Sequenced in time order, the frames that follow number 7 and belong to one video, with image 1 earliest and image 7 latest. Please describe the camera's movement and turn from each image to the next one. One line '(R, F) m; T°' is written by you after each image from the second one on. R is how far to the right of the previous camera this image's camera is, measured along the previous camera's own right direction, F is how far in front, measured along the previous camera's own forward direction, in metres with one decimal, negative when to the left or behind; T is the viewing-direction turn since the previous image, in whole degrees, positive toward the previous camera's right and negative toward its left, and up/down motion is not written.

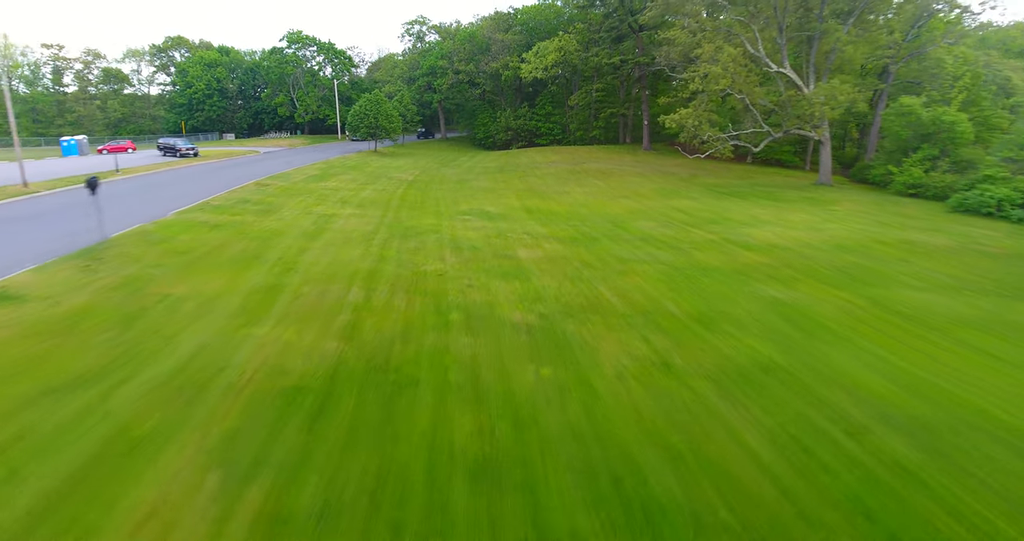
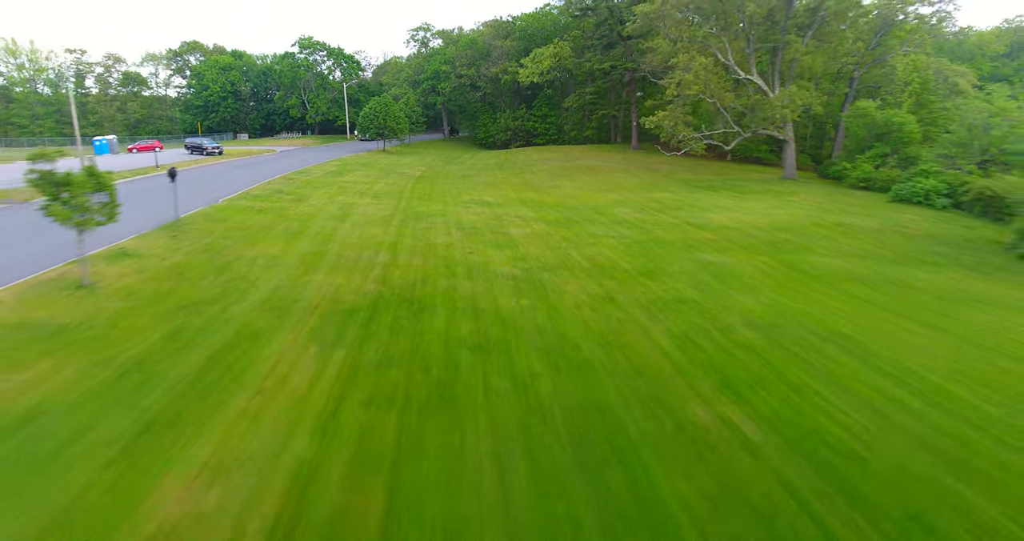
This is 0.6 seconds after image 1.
(+0.2, -2.7) m; 0°
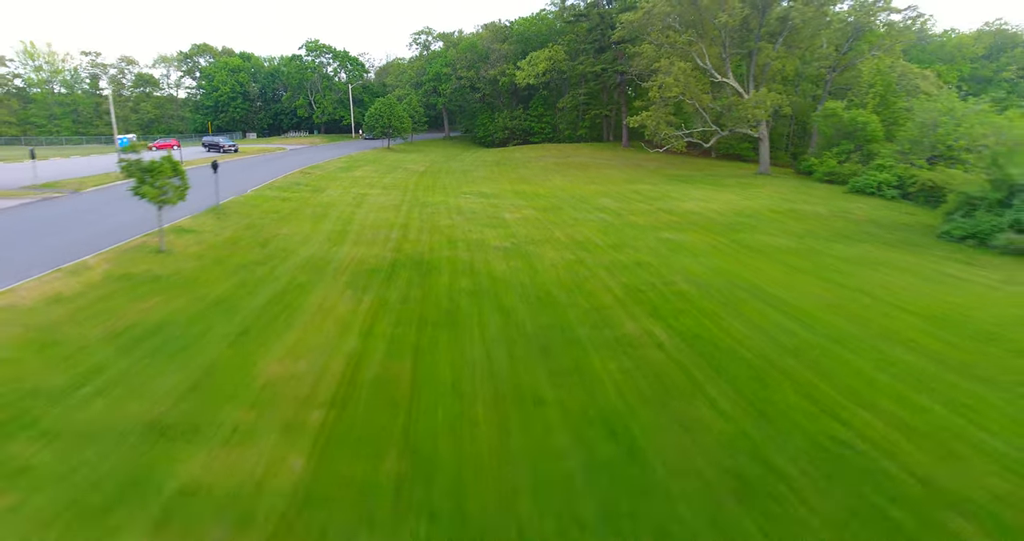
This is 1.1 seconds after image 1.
(+0.2, -2.2) m; 0°
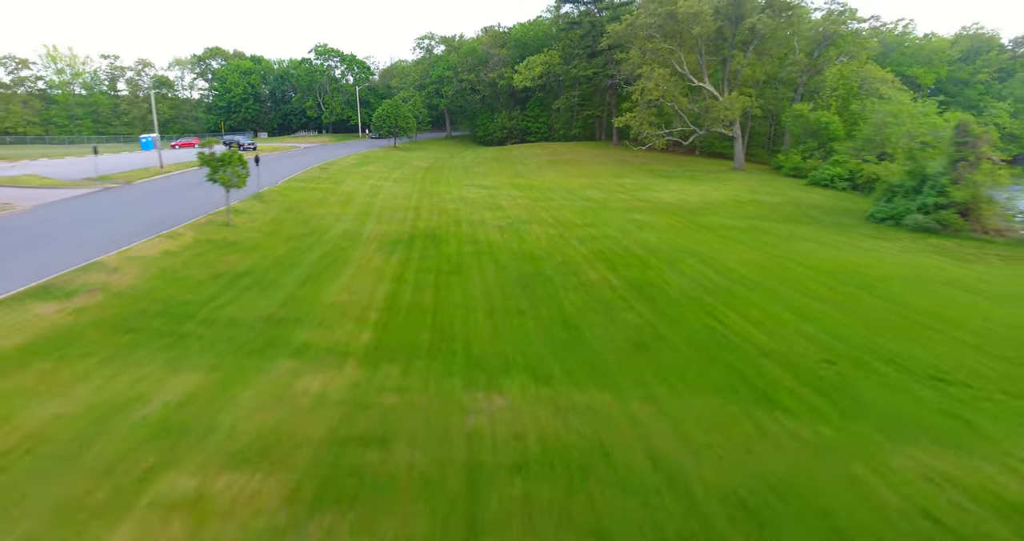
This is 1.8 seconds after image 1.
(+0.1, -2.9) m; 0°
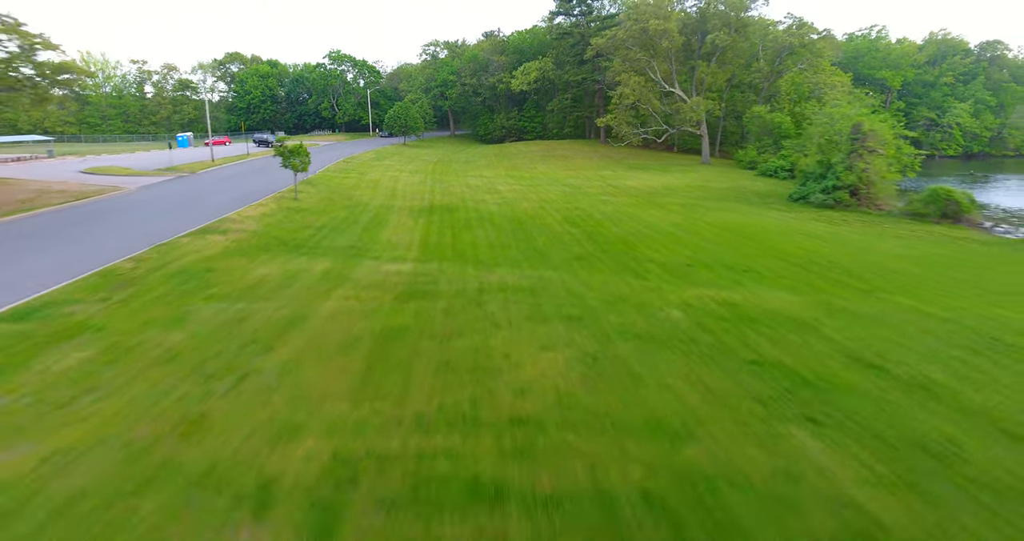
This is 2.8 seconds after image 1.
(+0.2, -4.9) m; 0°
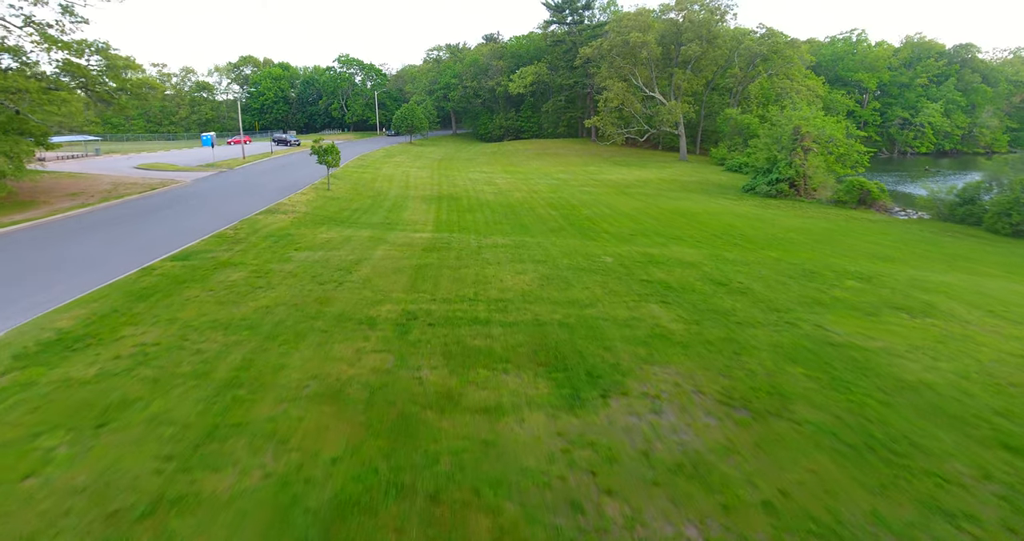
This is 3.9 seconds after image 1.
(+0.2, -4.2) m; 0°
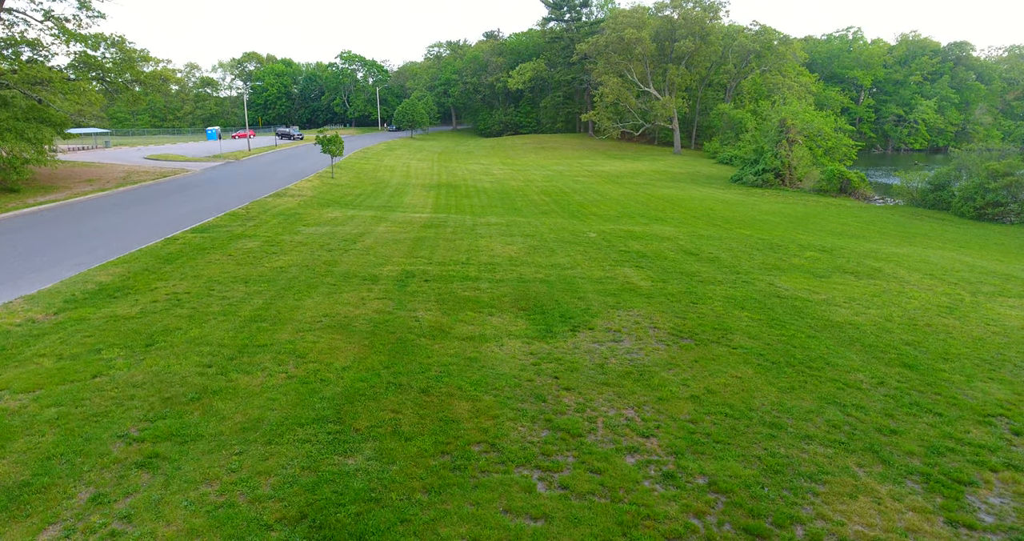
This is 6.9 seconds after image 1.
(+0.2, -1.0) m; 0°
